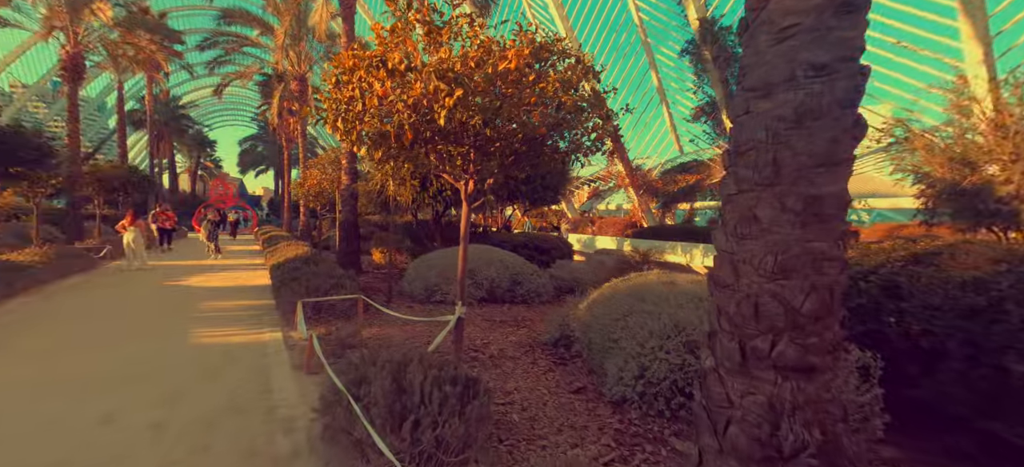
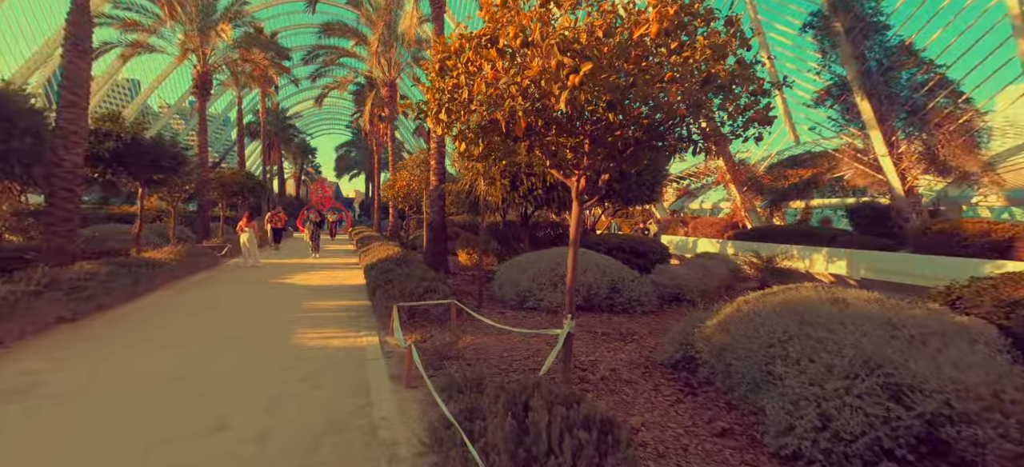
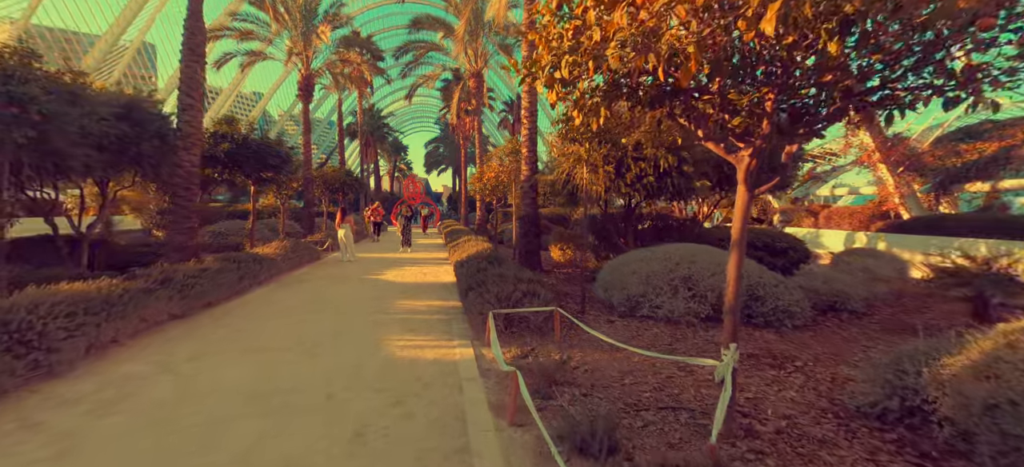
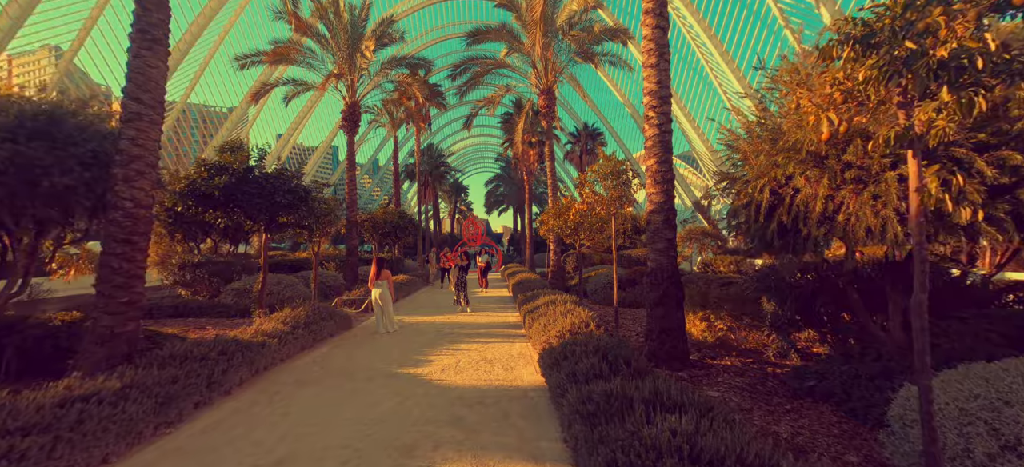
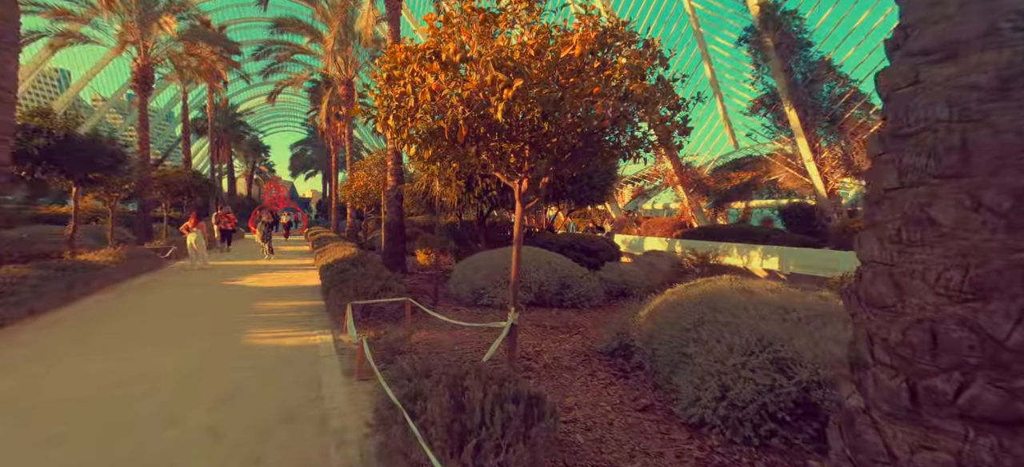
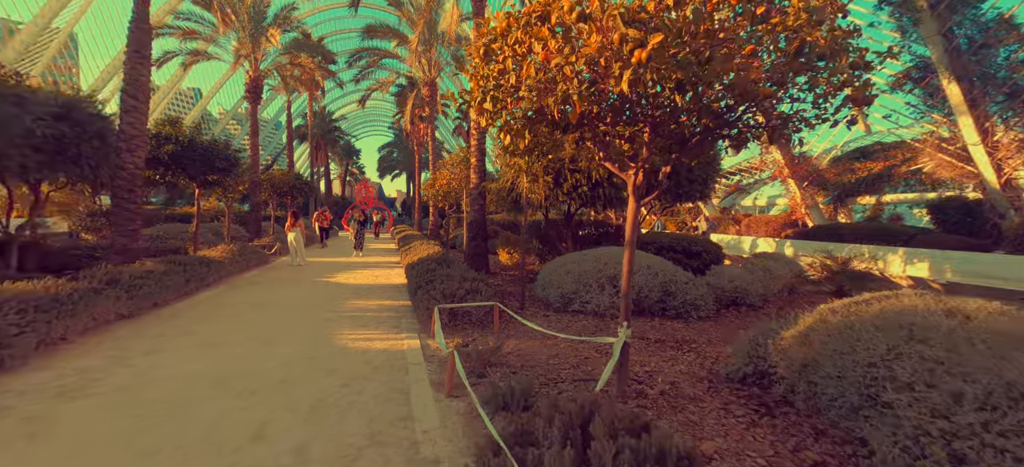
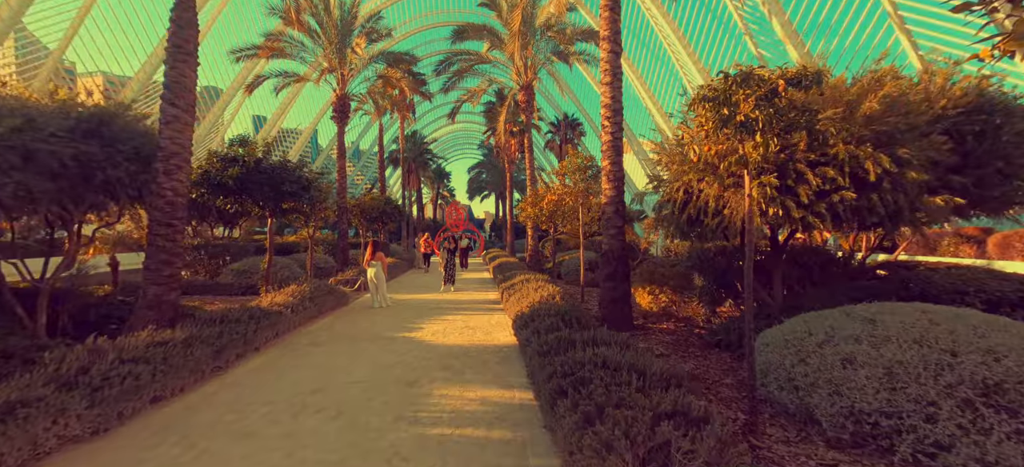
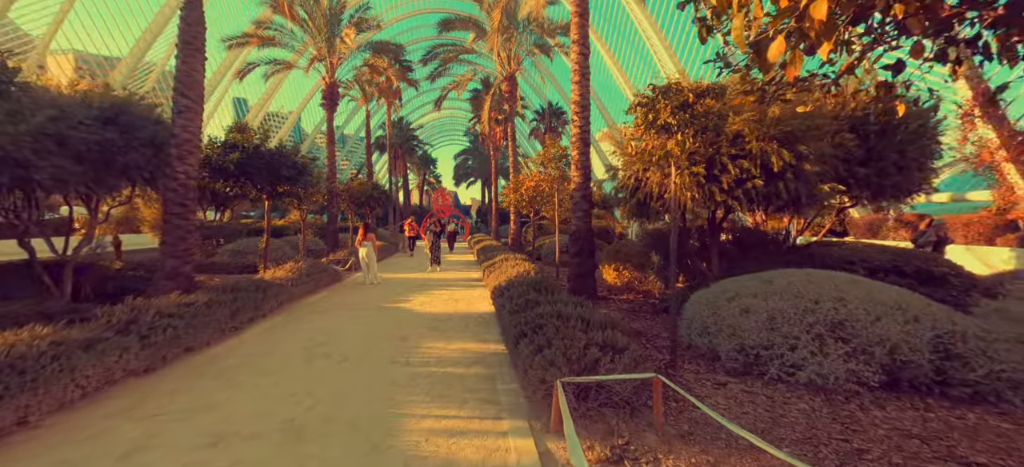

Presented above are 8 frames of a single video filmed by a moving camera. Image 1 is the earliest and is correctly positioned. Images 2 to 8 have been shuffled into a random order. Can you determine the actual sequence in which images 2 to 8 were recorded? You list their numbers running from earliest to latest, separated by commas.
5, 2, 6, 3, 8, 7, 4
